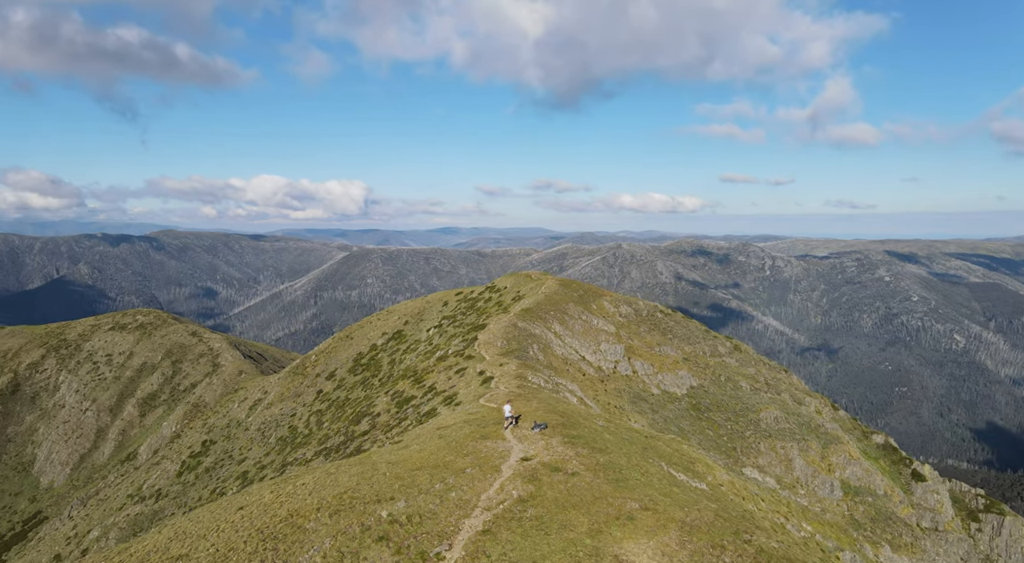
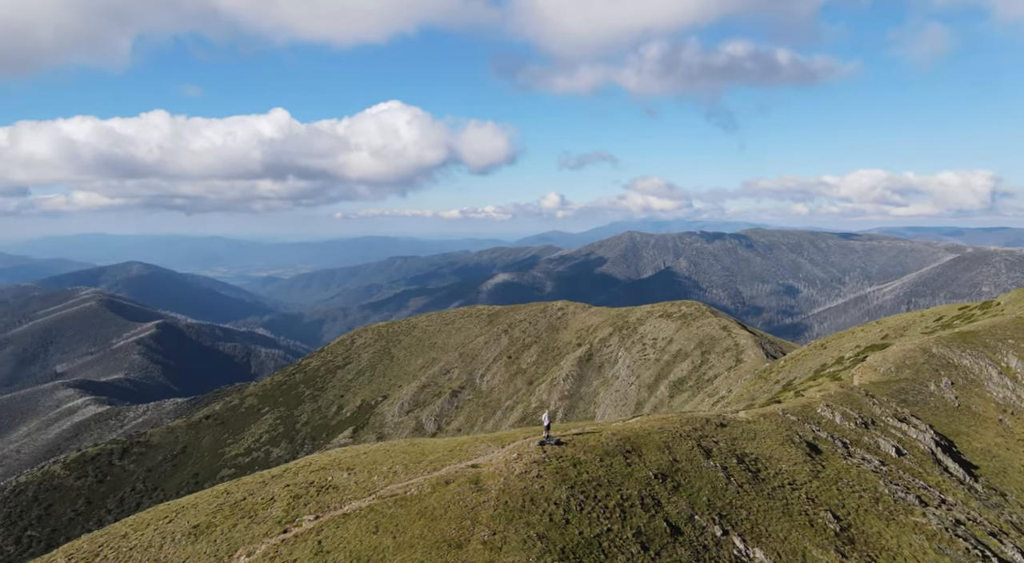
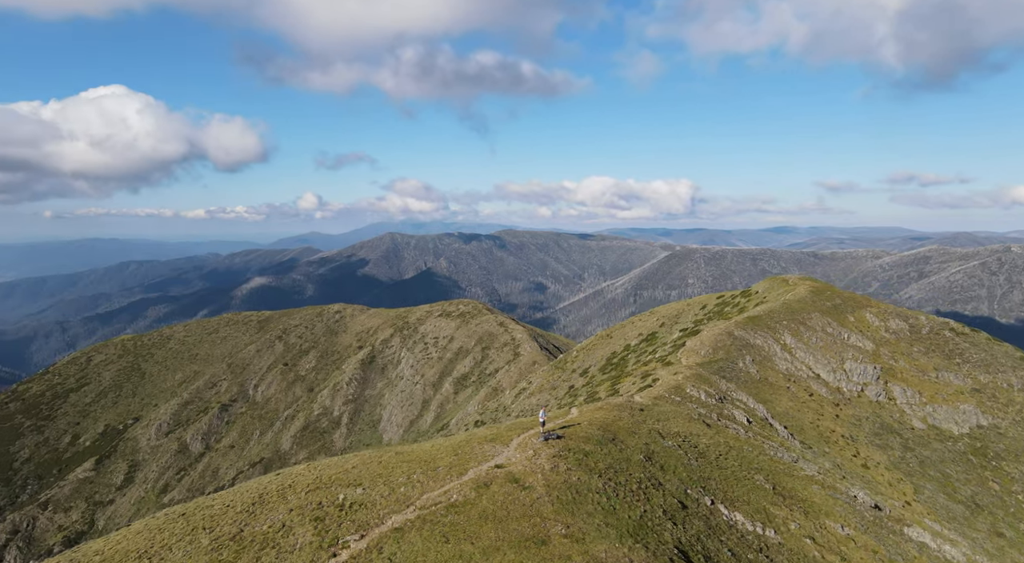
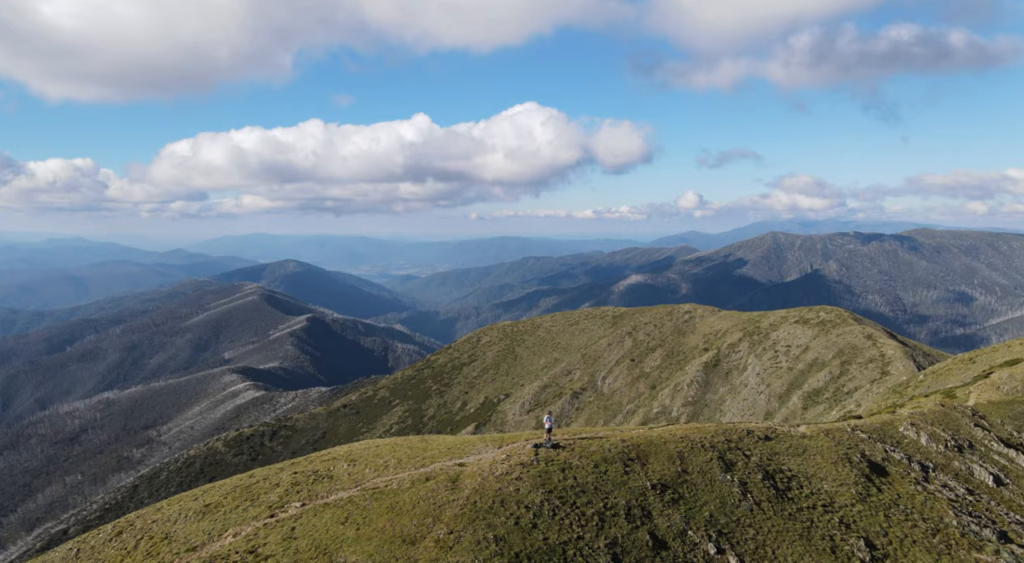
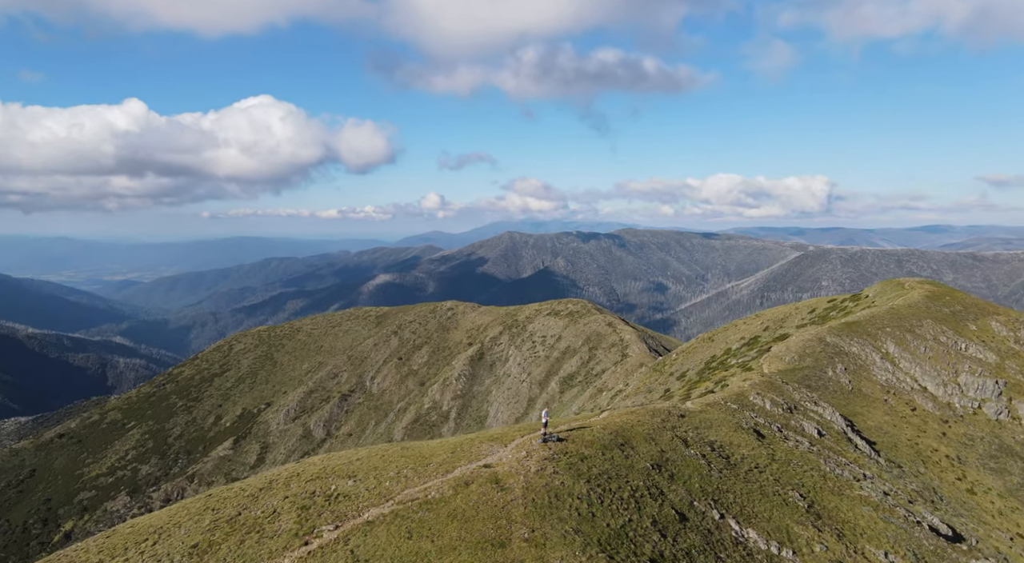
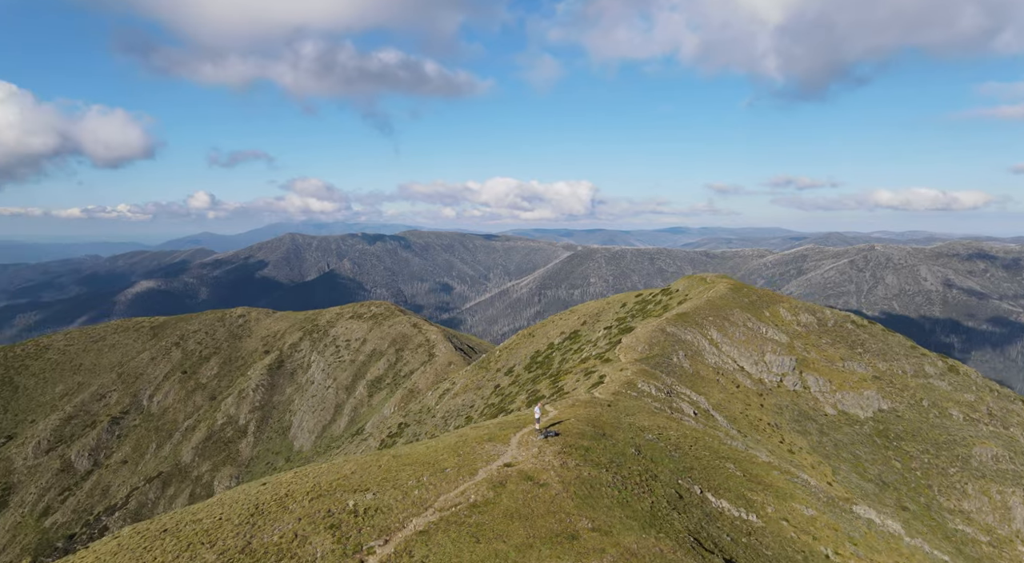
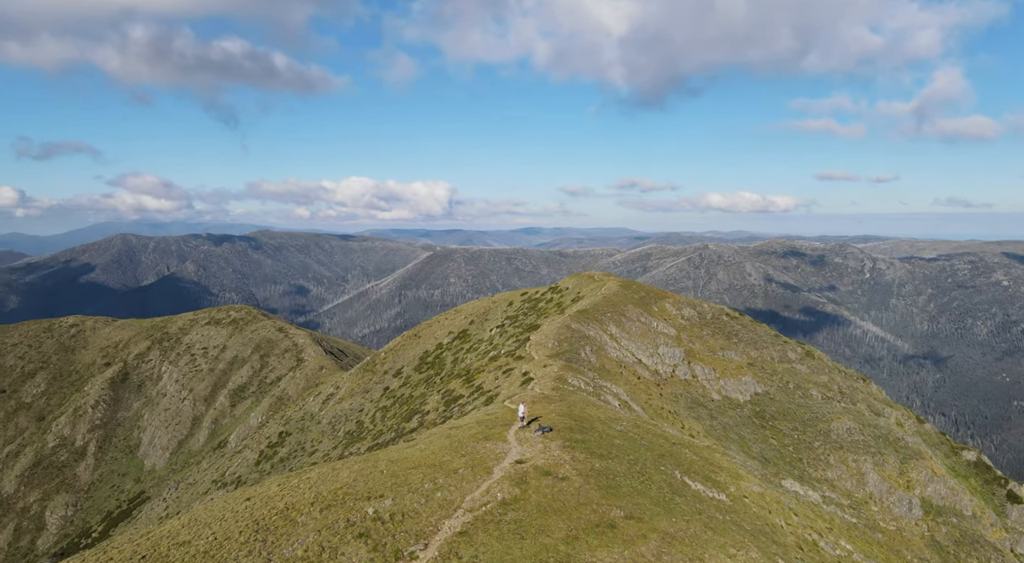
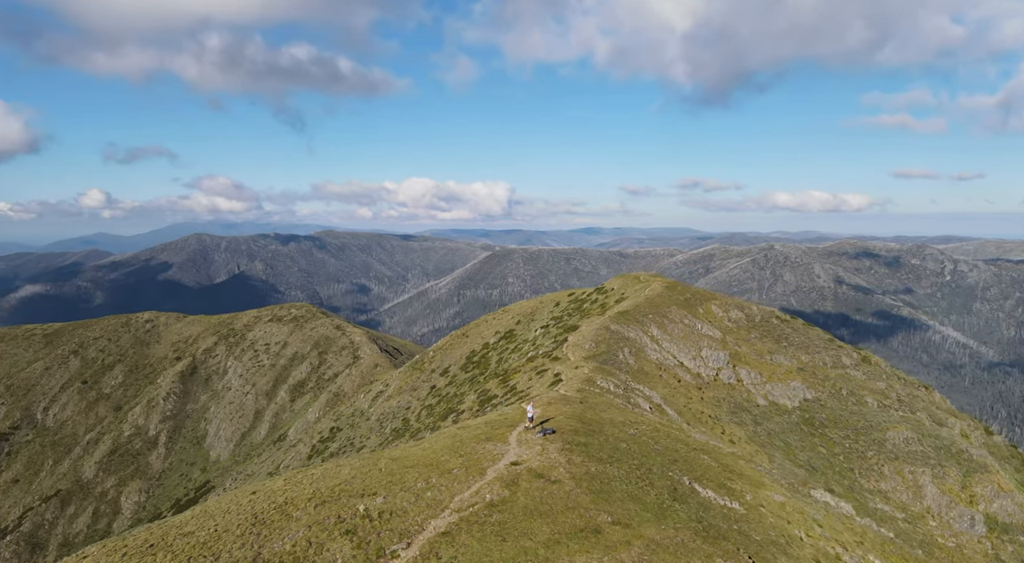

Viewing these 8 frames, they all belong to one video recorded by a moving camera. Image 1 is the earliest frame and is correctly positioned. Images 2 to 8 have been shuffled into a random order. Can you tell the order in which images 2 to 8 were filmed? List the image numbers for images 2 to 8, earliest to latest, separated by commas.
7, 8, 6, 3, 5, 2, 4
